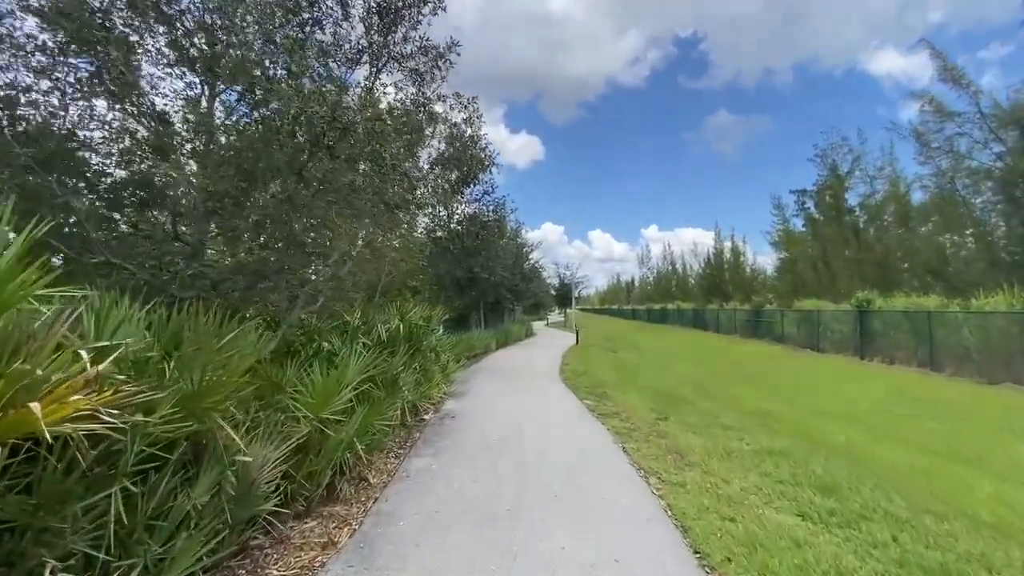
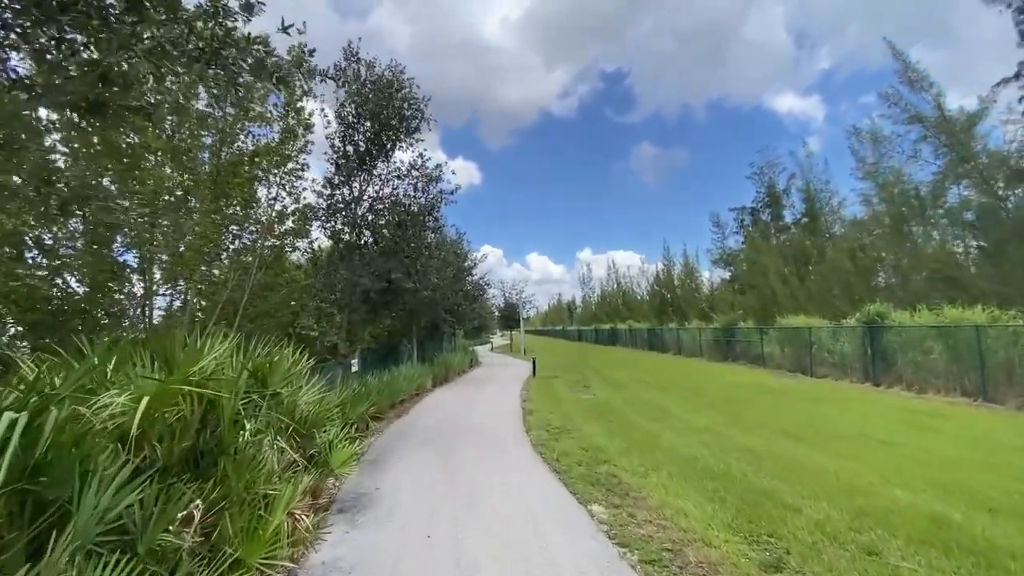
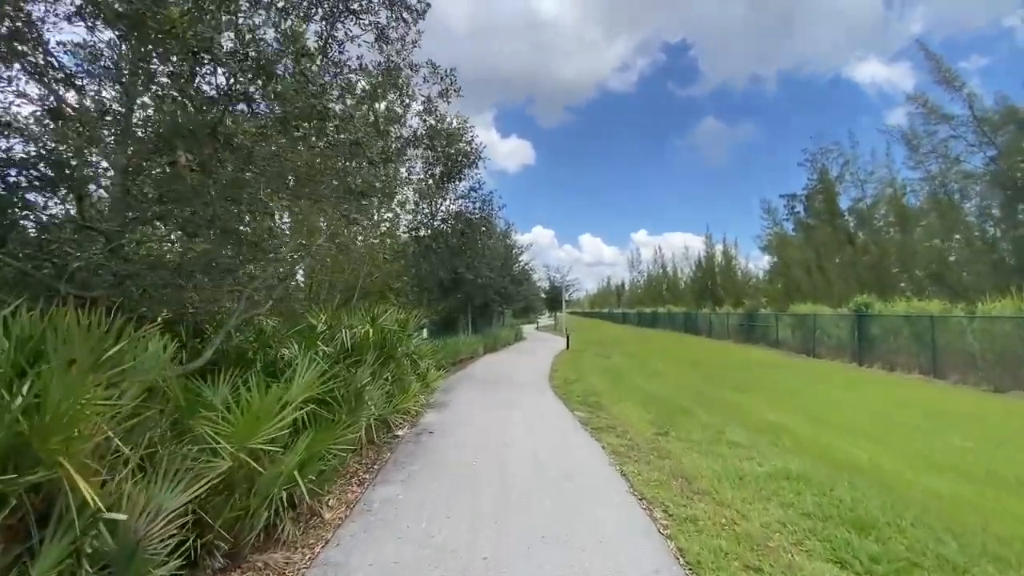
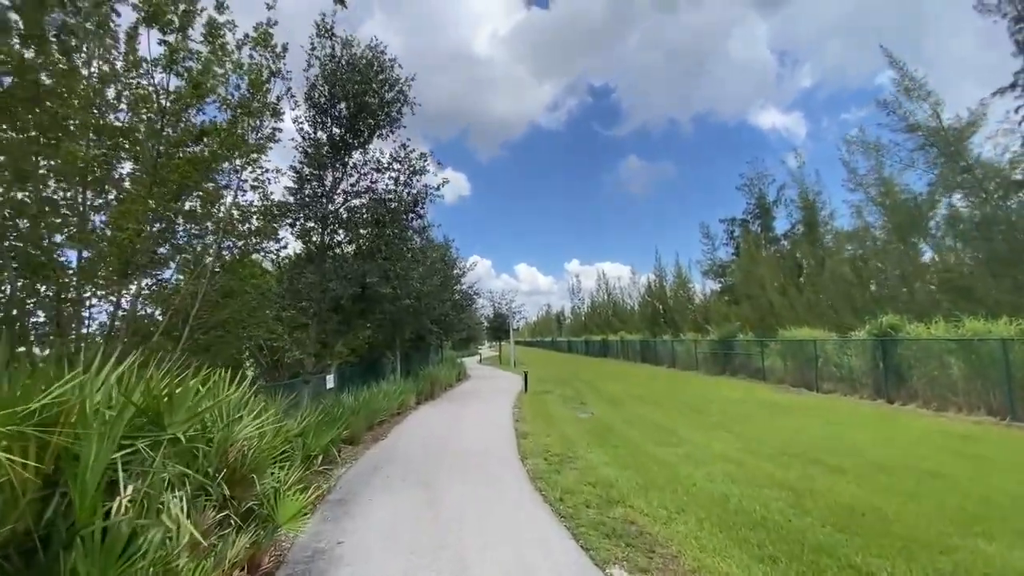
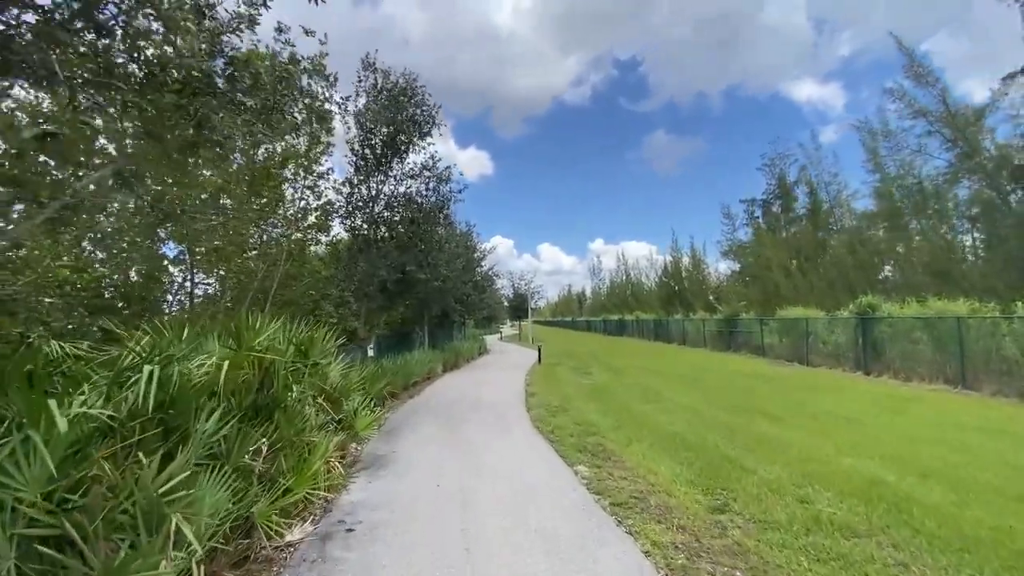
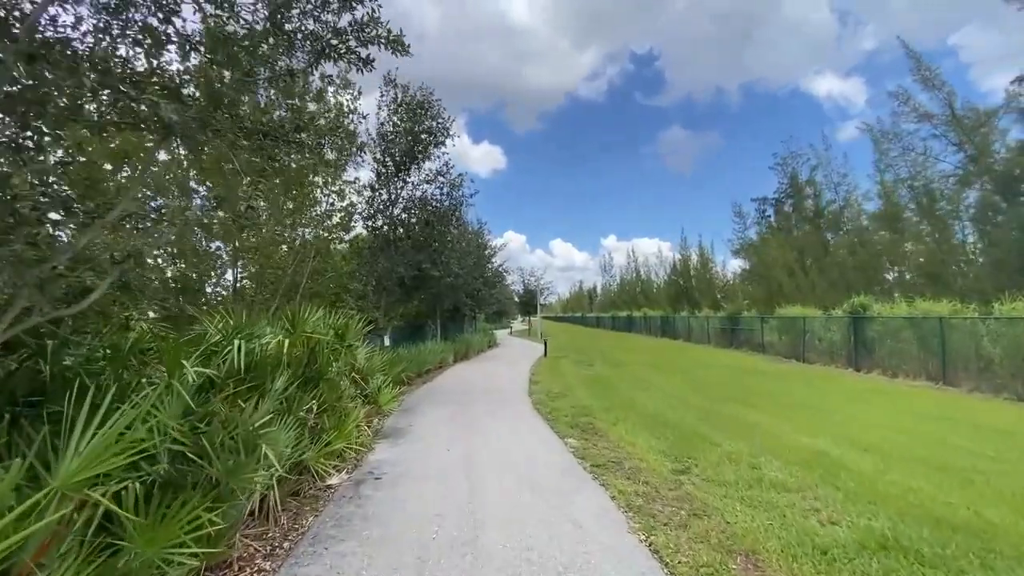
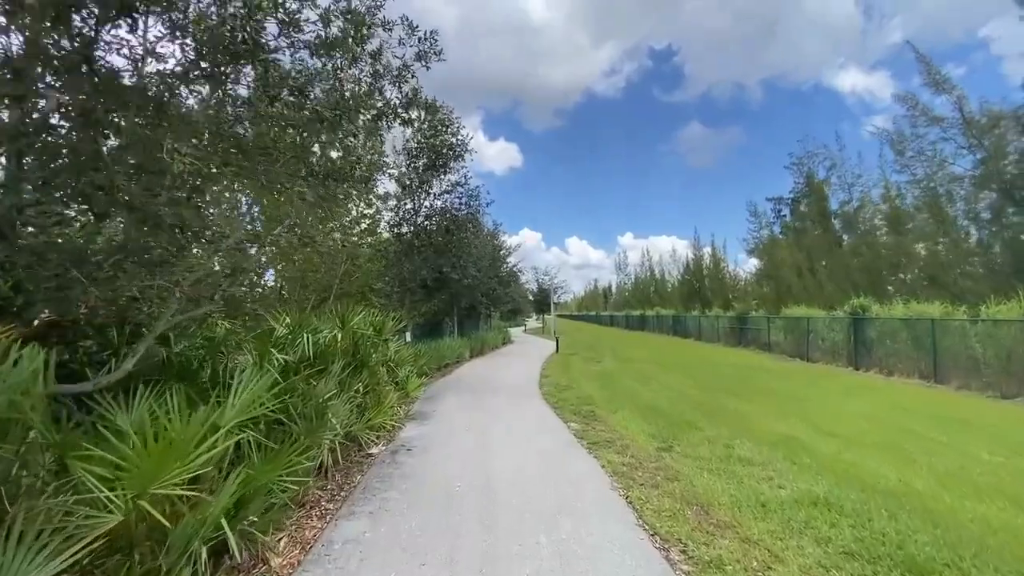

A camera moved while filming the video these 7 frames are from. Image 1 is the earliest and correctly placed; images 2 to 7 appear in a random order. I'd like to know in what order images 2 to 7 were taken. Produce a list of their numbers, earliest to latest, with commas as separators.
3, 7, 6, 5, 2, 4
